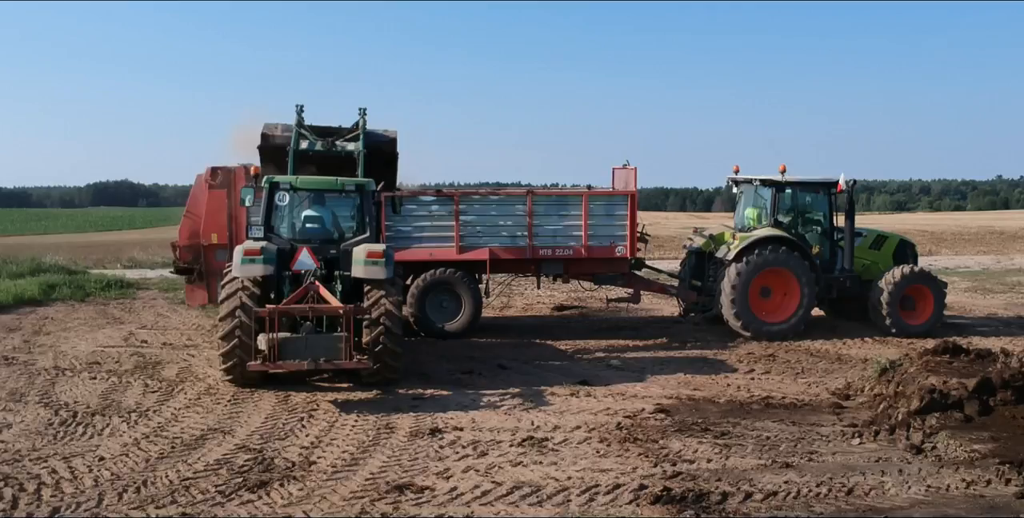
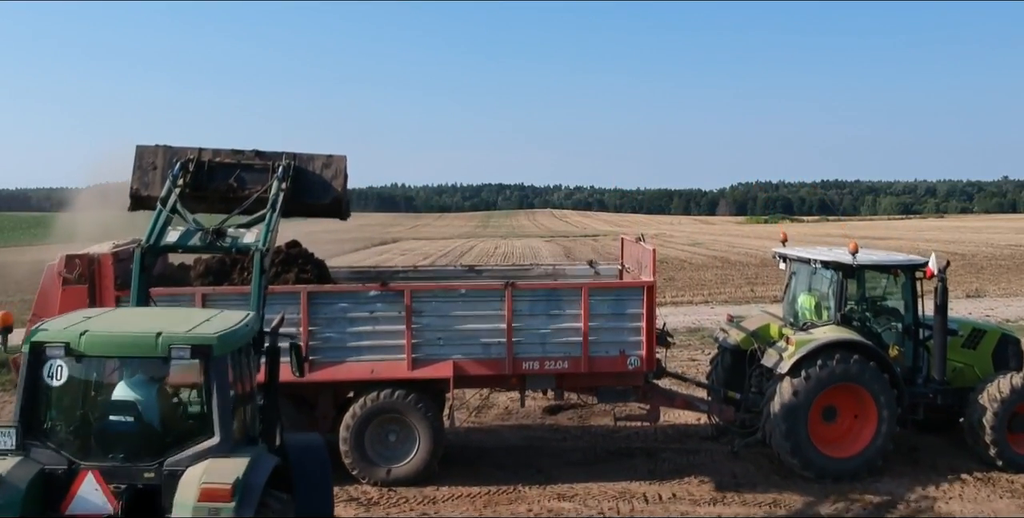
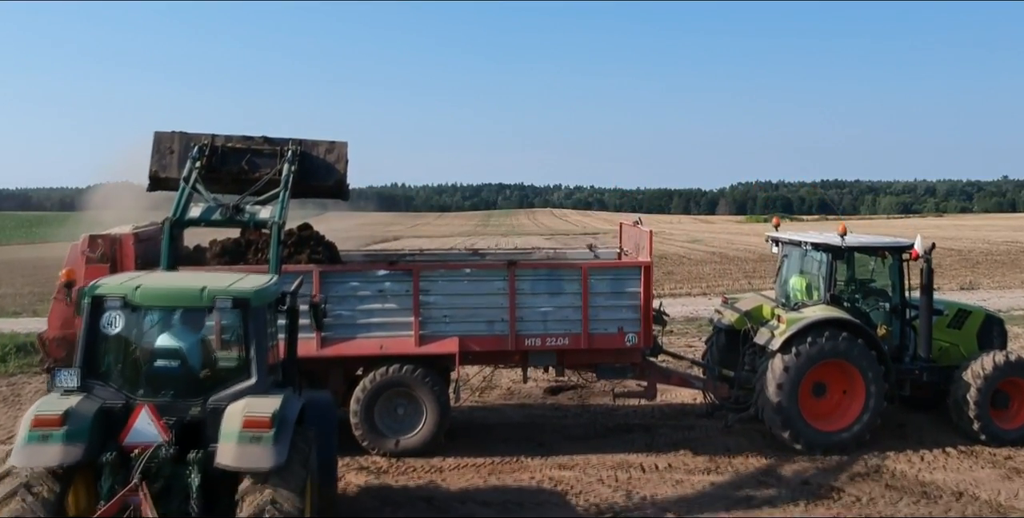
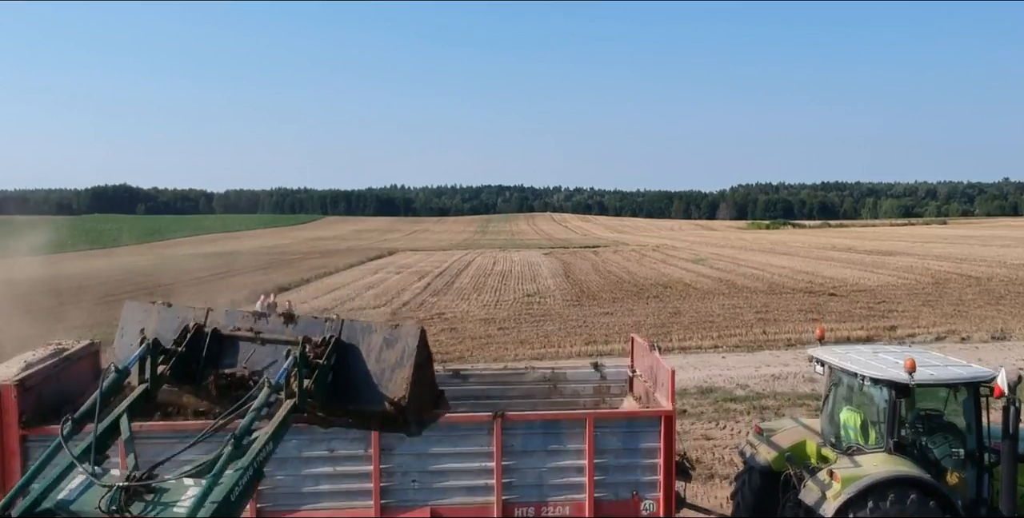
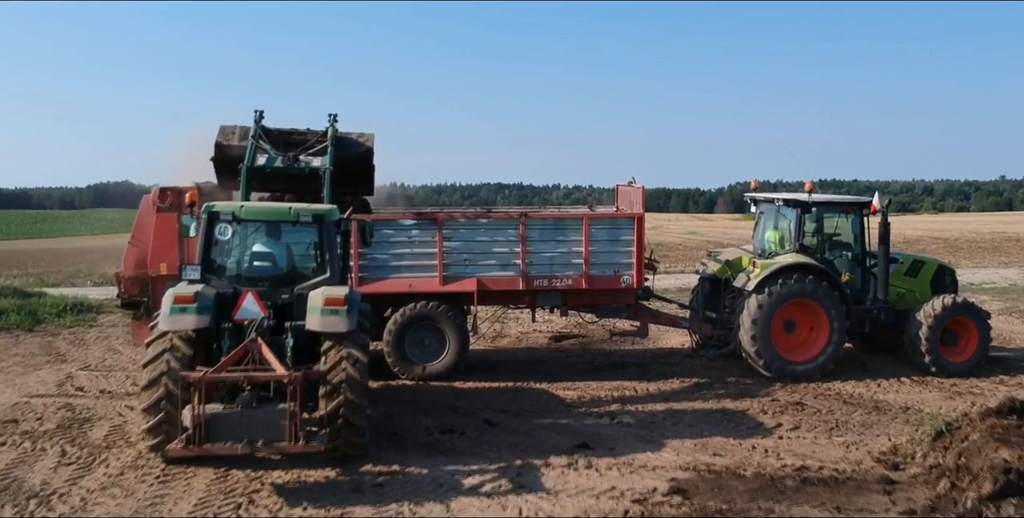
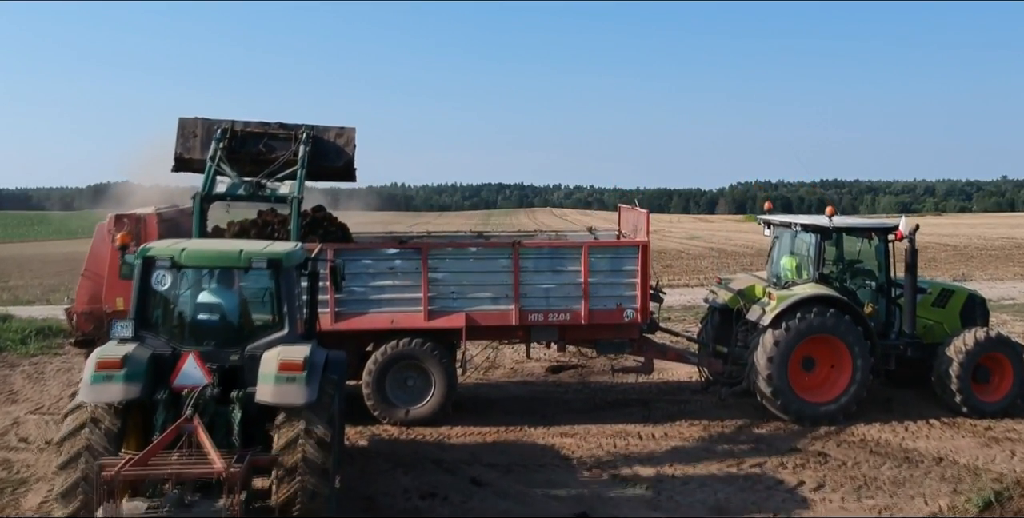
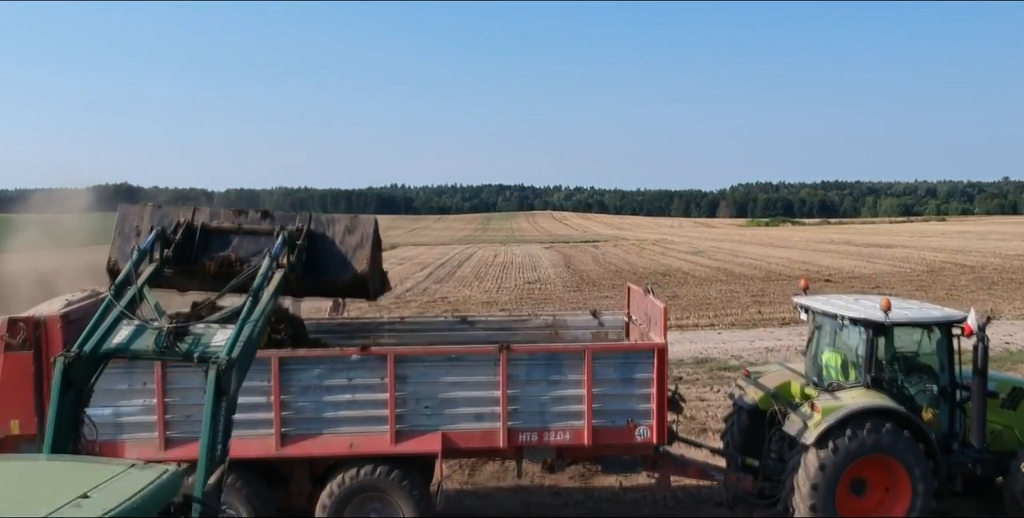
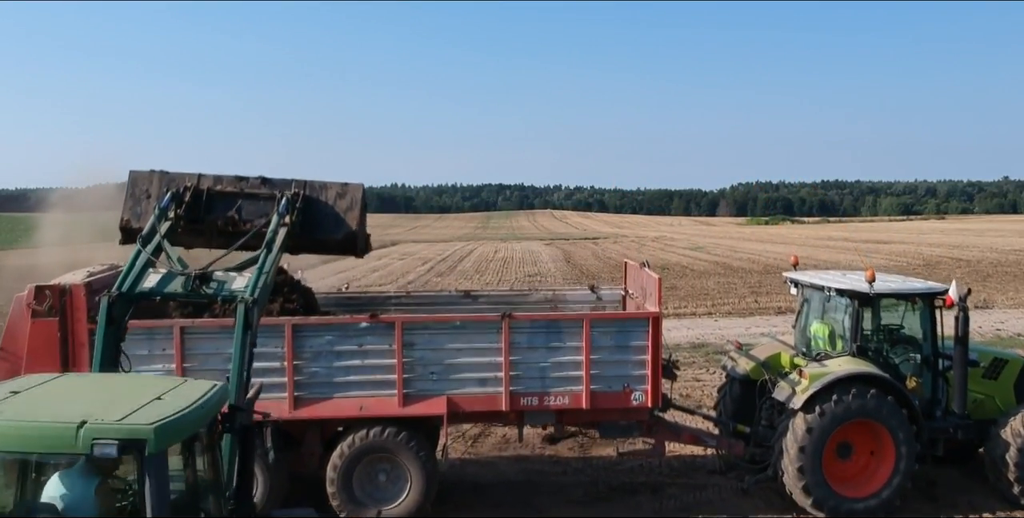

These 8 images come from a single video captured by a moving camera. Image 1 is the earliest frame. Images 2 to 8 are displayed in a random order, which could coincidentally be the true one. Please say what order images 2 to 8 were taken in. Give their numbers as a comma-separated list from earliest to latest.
5, 6, 3, 2, 8, 7, 4
